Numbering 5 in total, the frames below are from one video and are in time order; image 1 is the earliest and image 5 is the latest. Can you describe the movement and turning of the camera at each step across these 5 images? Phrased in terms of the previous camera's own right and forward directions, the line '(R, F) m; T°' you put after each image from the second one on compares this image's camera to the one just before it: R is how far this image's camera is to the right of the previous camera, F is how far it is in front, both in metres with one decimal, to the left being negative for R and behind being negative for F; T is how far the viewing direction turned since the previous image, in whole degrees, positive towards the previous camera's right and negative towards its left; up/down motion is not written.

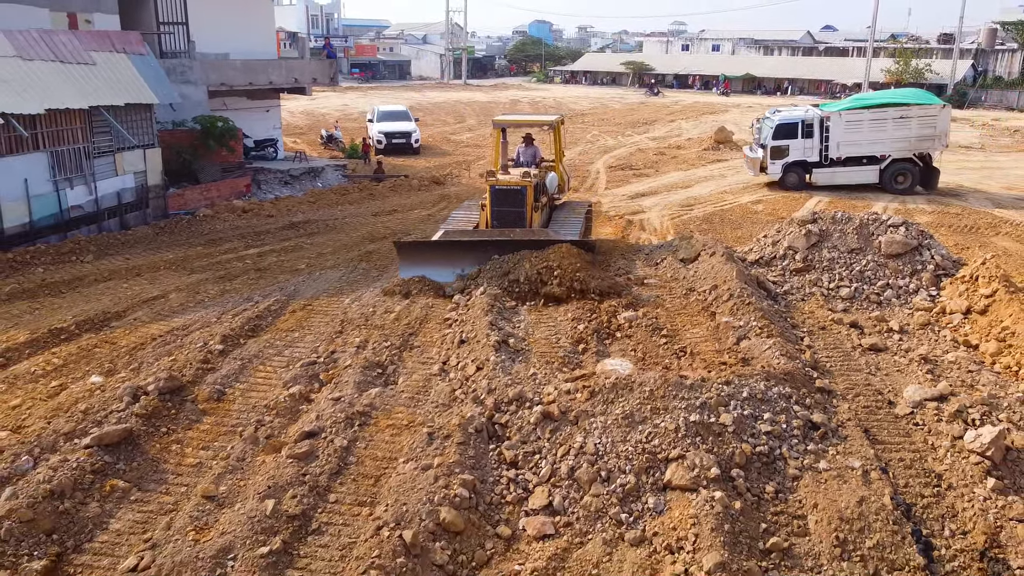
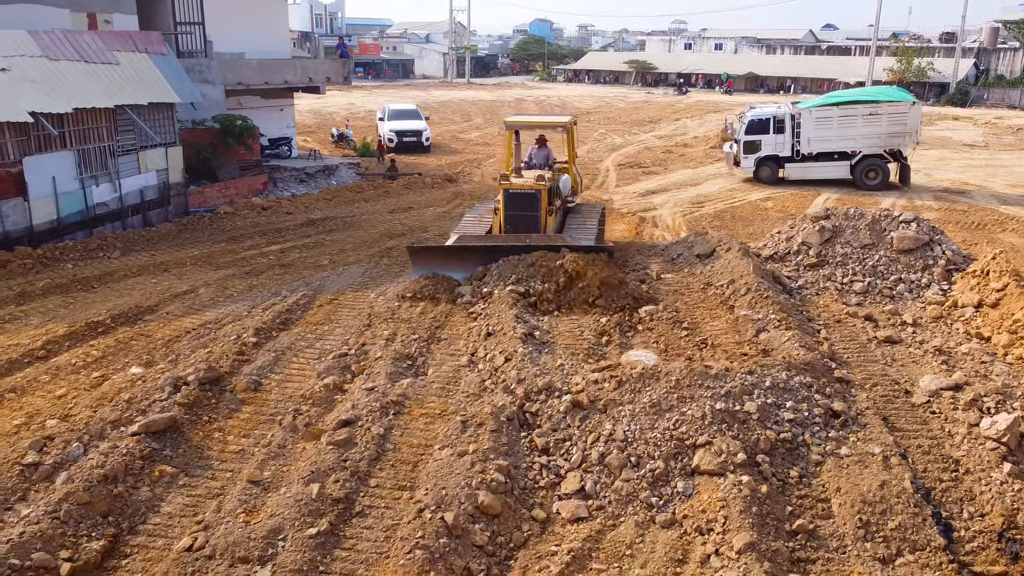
(-0.3, -0.2) m; 0°
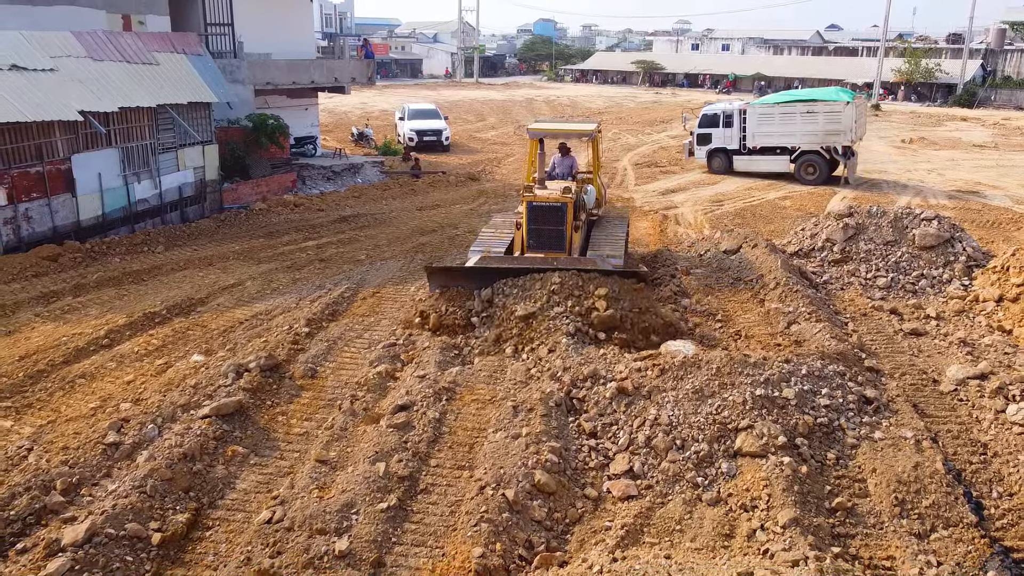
(-0.4, -0.3) m; 0°
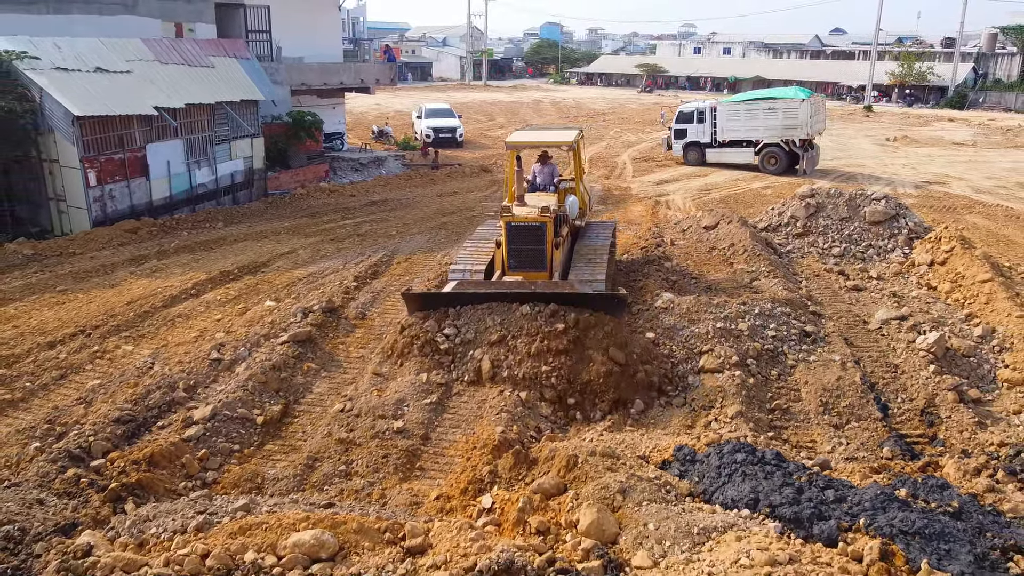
(-0.1, -1.8) m; 0°
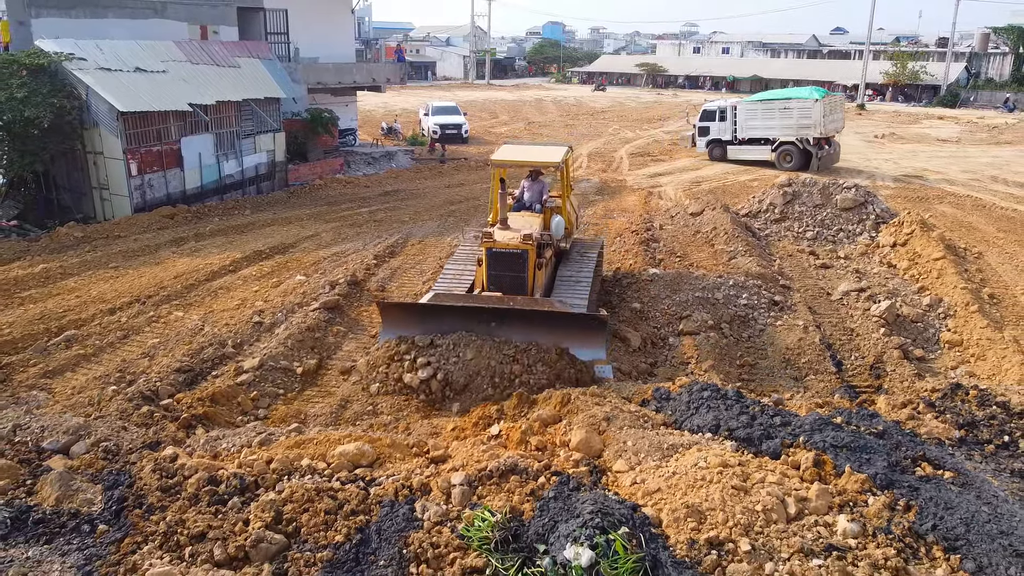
(0.0, -1.2) m; 0°
